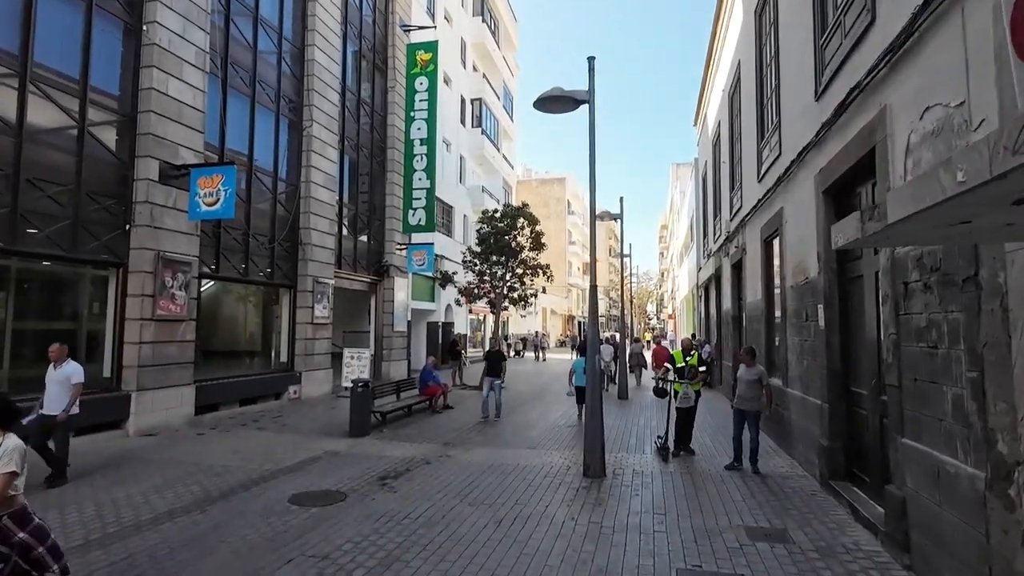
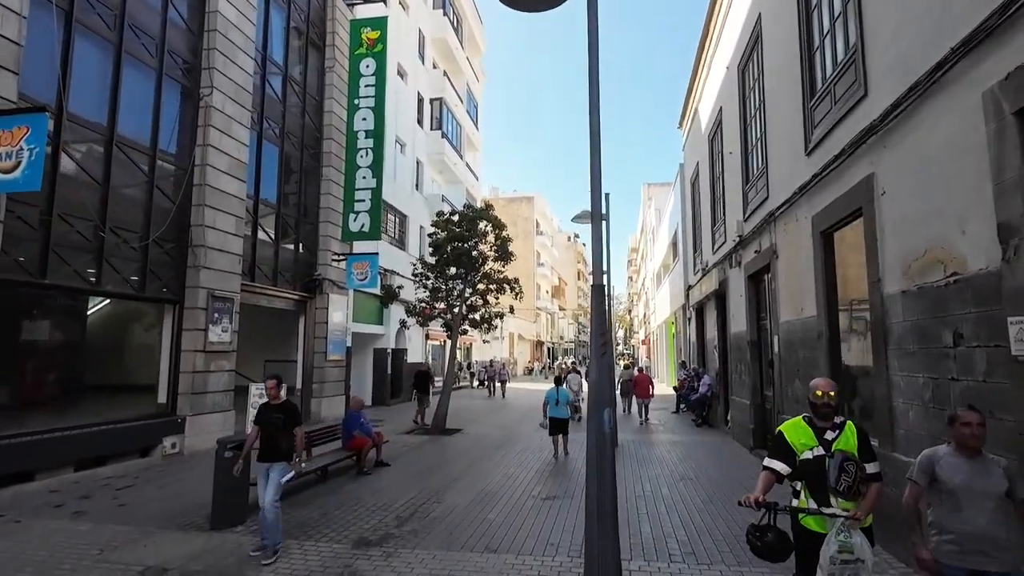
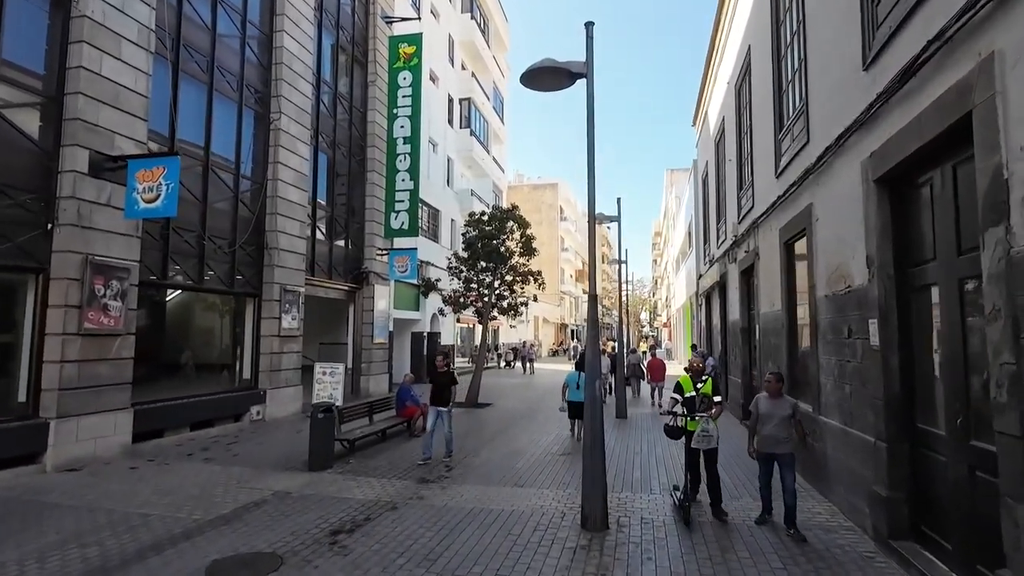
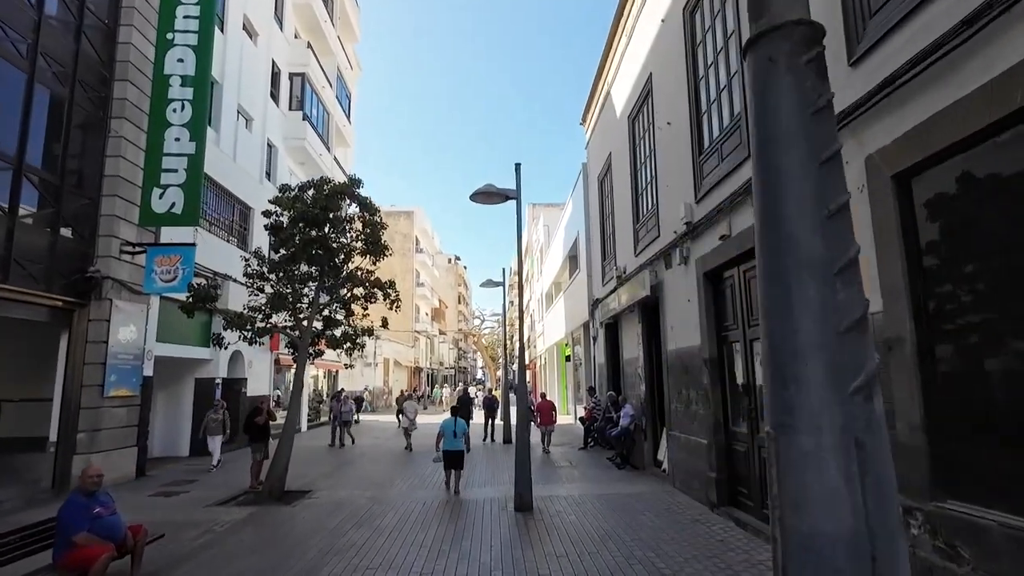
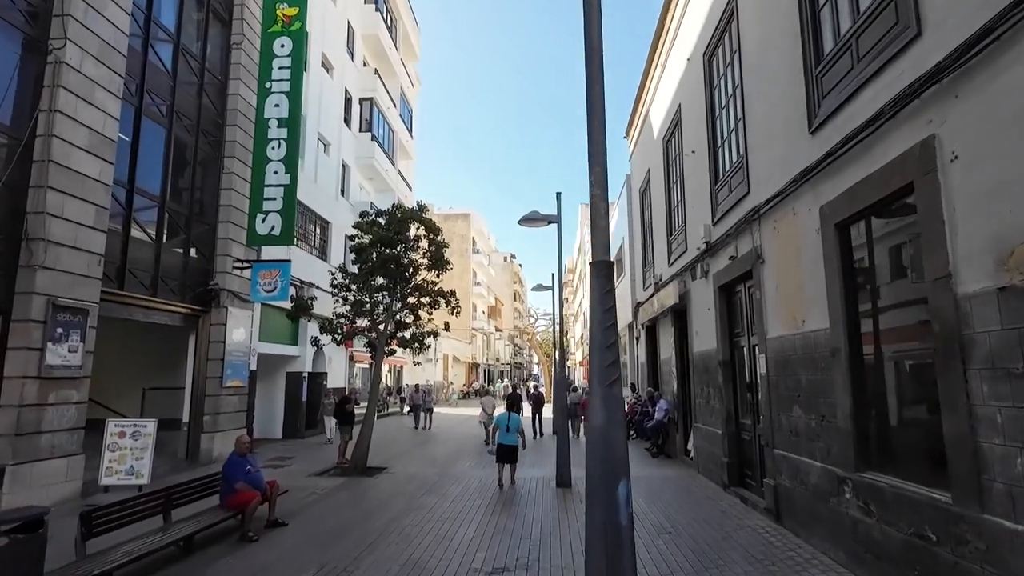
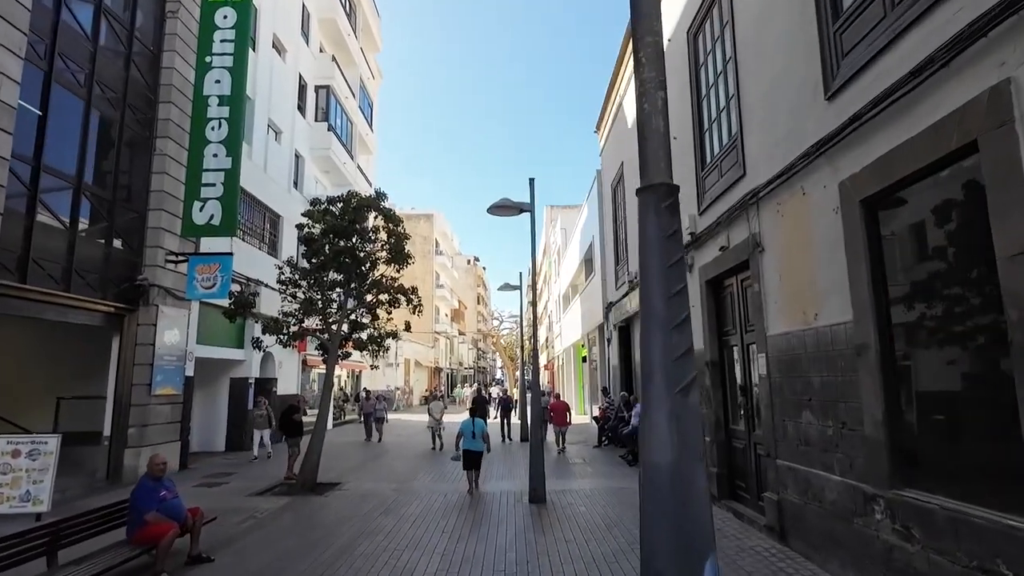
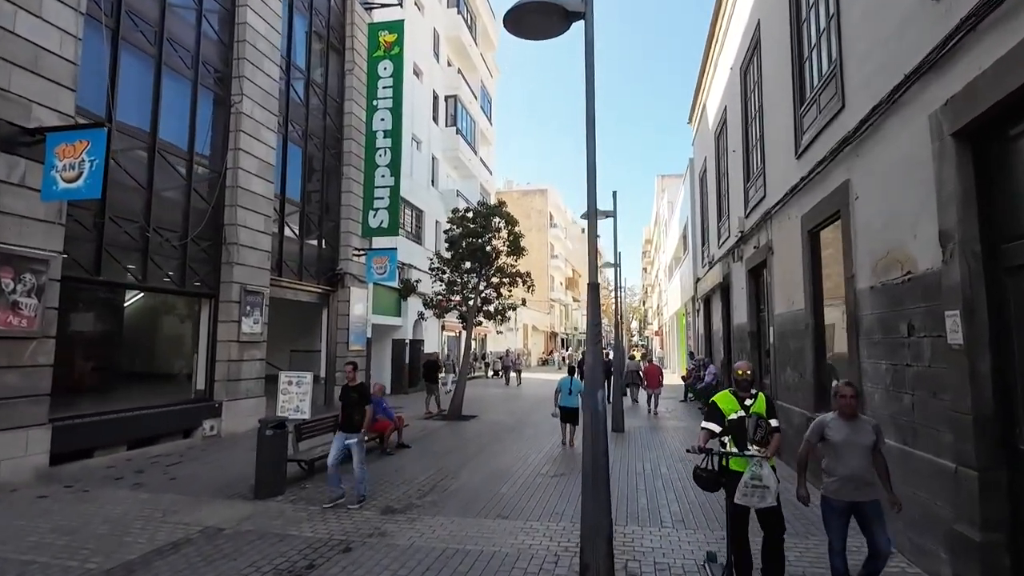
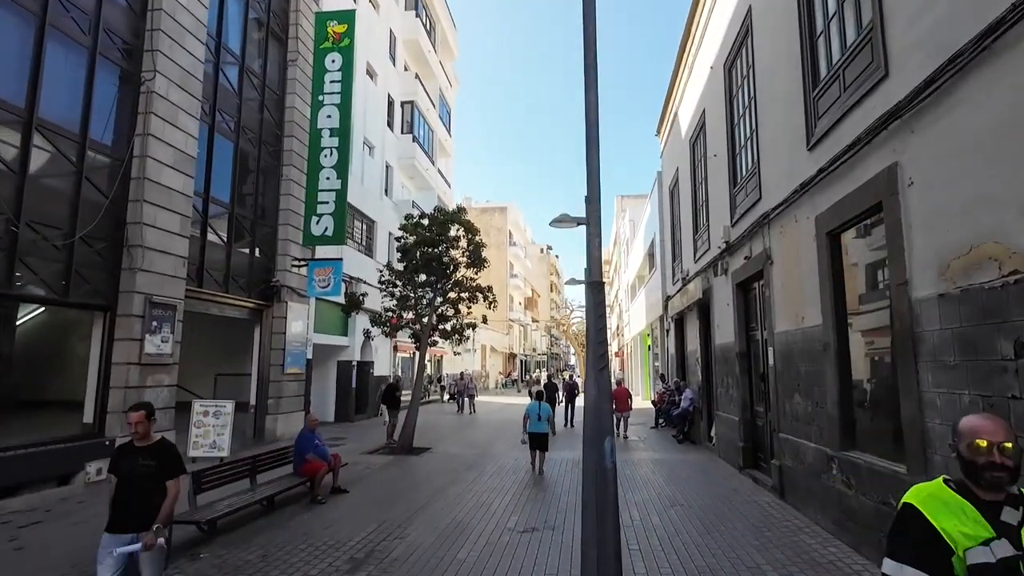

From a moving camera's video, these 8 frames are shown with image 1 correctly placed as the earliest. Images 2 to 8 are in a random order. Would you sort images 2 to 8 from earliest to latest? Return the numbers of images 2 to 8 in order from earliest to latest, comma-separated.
3, 7, 2, 8, 5, 6, 4
